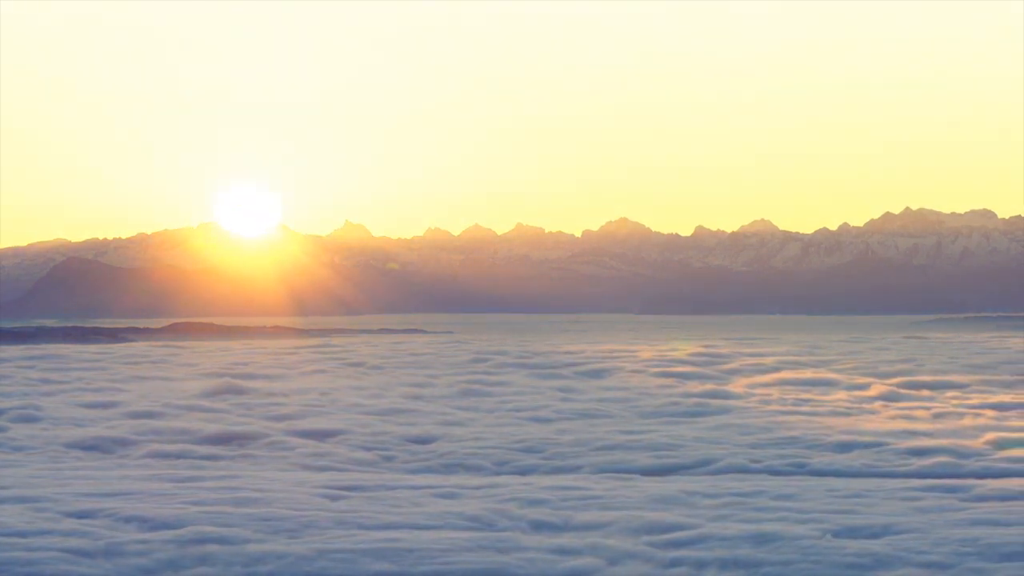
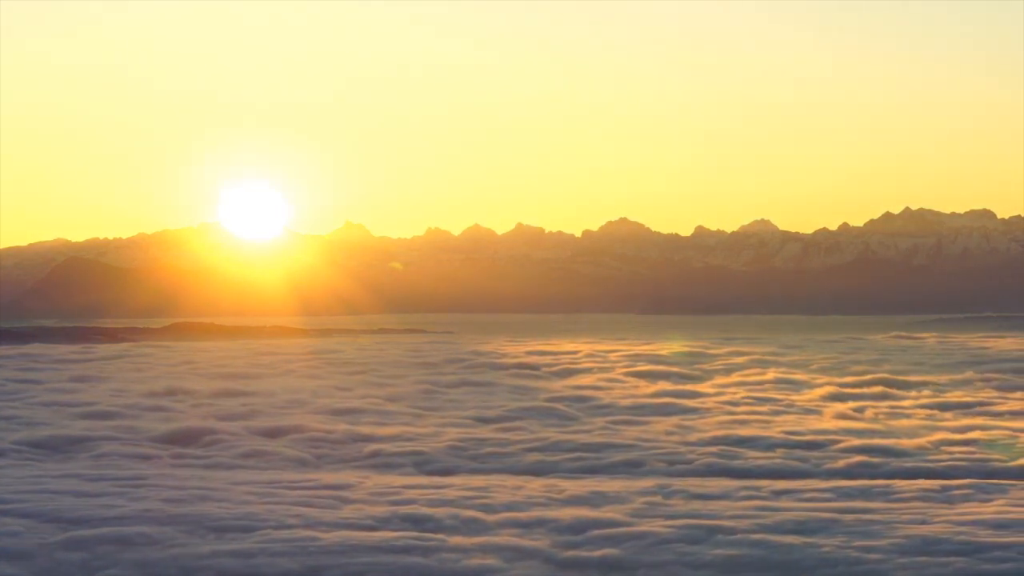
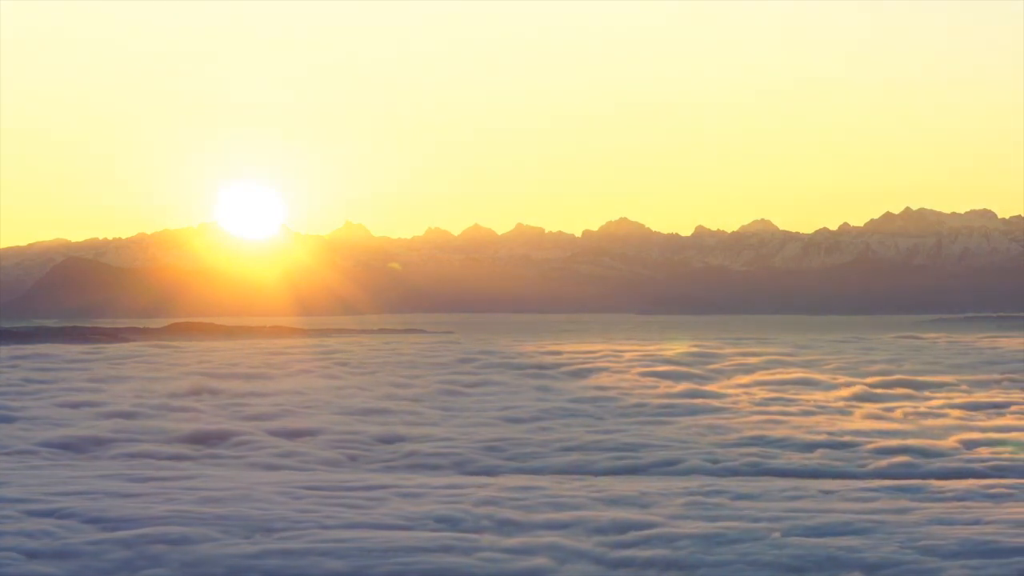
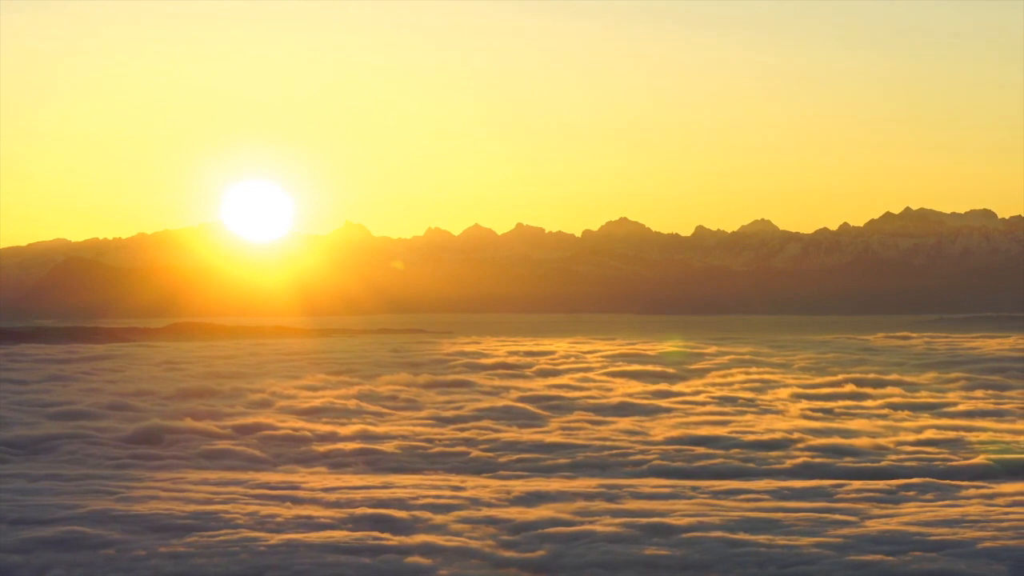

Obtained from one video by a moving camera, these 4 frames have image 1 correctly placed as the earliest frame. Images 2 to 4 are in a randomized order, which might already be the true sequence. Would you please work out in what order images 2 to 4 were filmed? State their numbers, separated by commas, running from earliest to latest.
3, 2, 4
